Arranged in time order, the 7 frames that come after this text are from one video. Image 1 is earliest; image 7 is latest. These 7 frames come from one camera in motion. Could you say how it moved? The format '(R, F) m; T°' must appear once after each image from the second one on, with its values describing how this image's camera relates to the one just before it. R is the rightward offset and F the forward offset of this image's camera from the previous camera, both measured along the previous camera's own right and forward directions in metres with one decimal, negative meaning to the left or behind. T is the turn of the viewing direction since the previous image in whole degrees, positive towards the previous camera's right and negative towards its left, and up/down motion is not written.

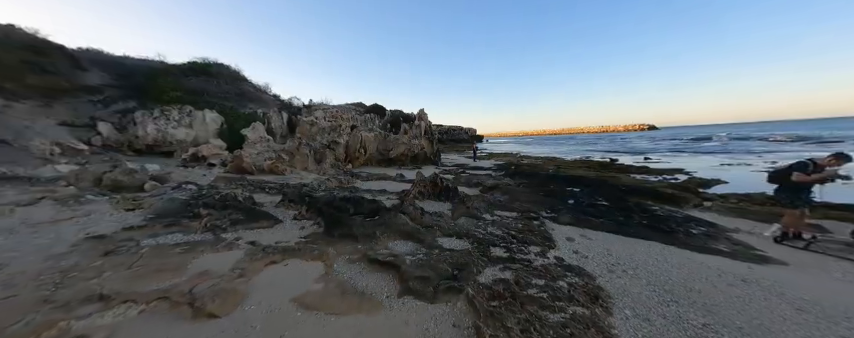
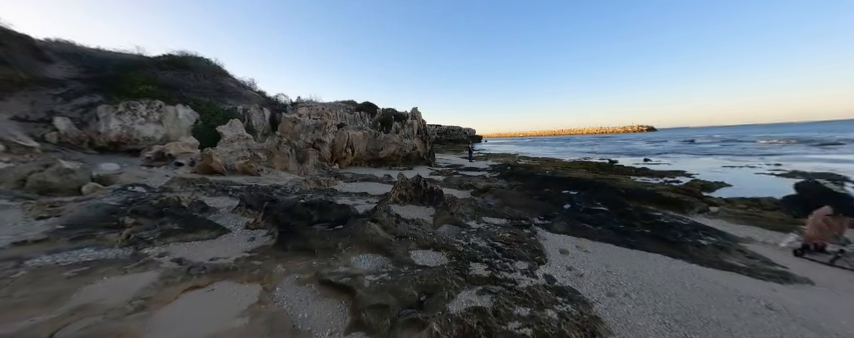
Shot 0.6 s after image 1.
(+0.5, +0.8) m; 0°
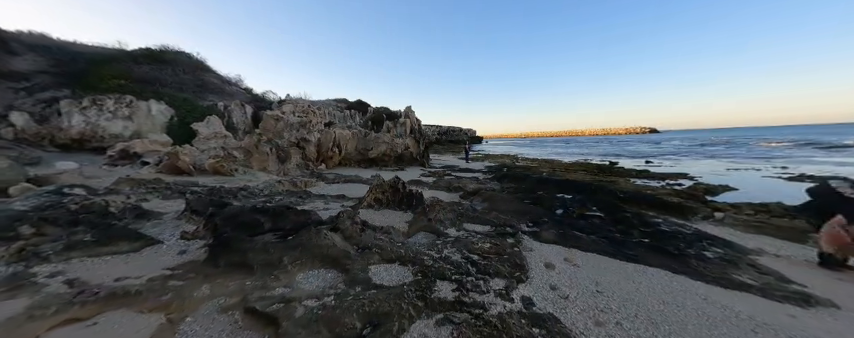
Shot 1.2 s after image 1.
(+0.7, +0.7) m; 0°
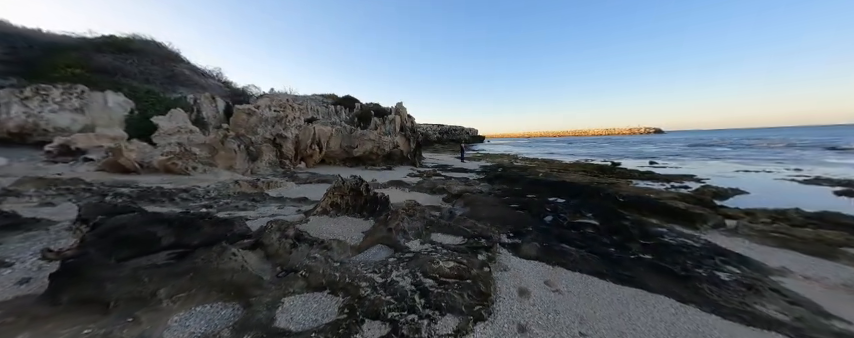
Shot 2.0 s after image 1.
(+0.9, +1.0) m; 0°
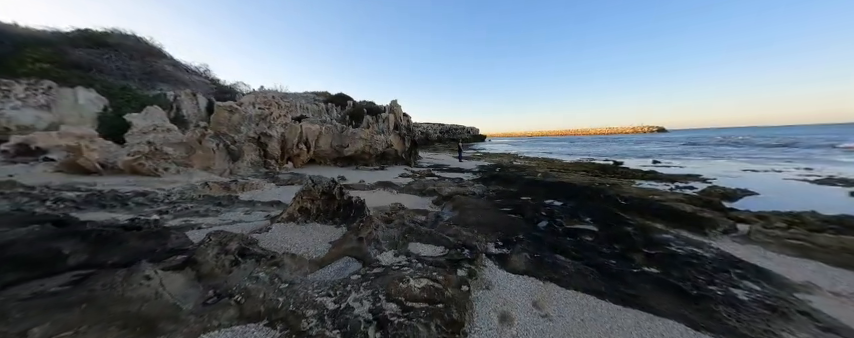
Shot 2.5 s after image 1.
(+0.5, +0.6) m; 0°
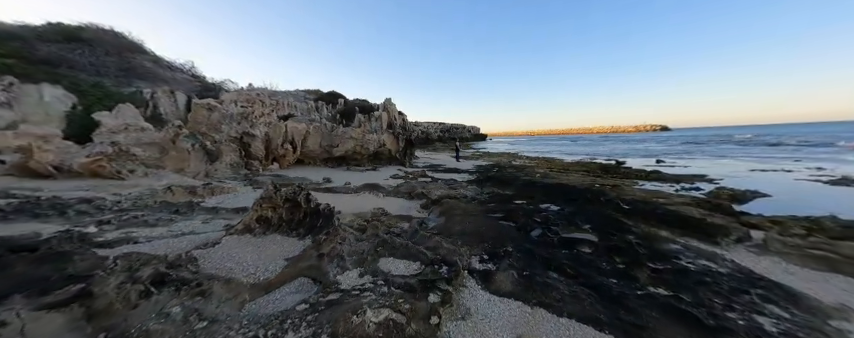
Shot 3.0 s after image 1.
(+0.5, +0.7) m; 0°
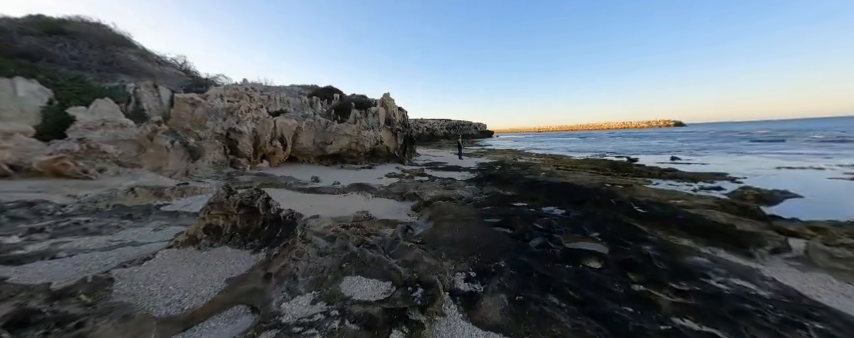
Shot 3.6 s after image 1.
(+0.5, +0.8) m; -1°
